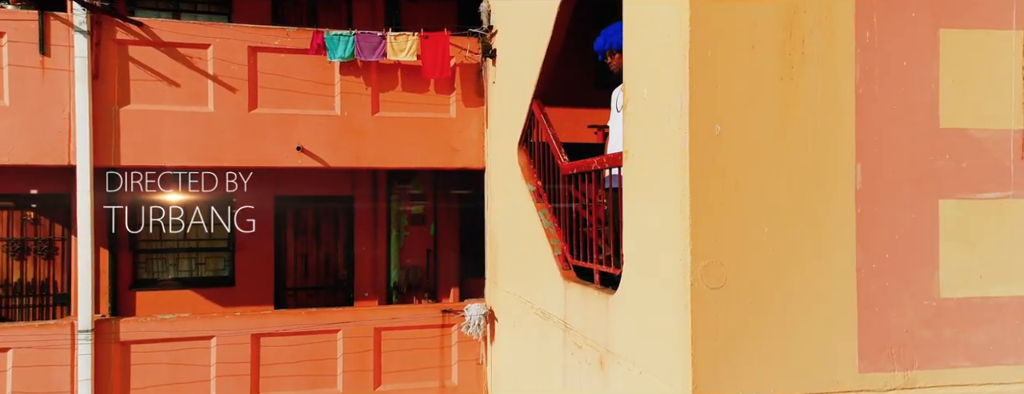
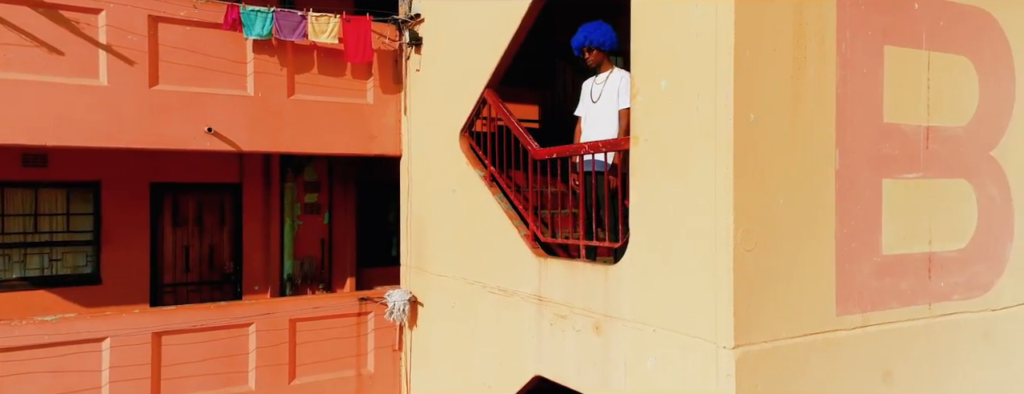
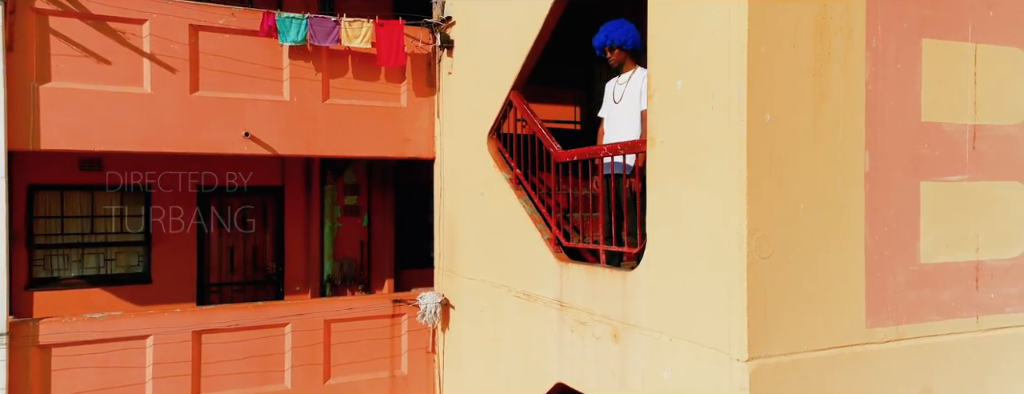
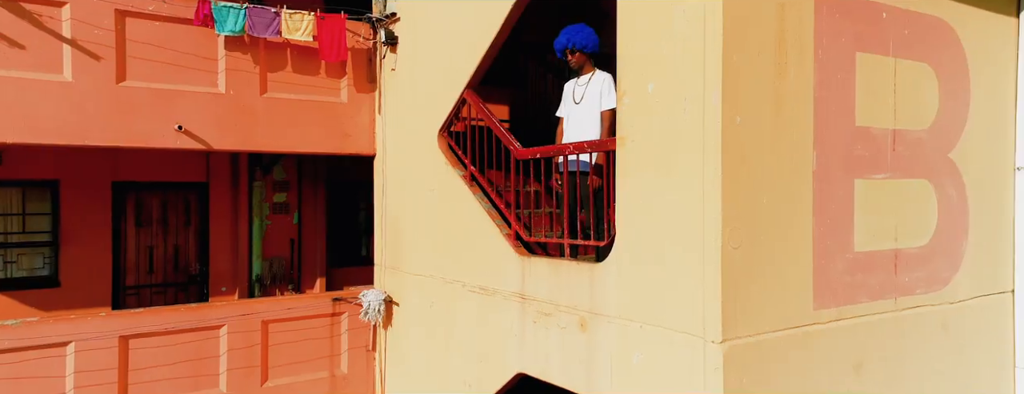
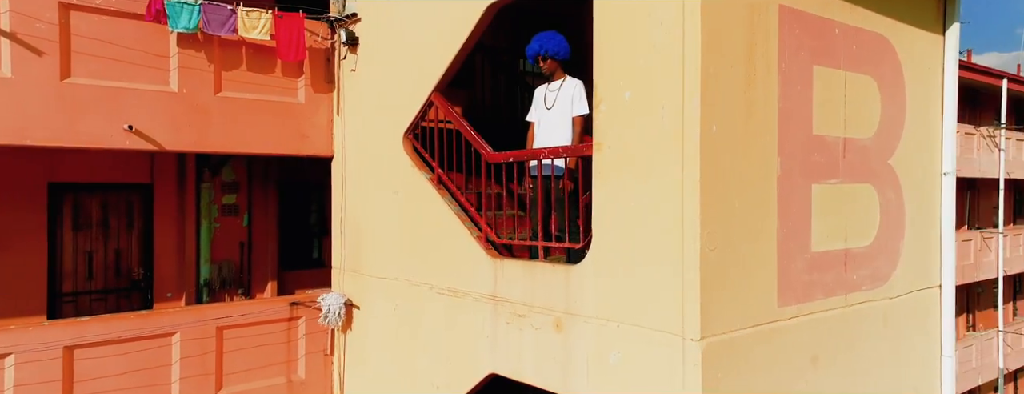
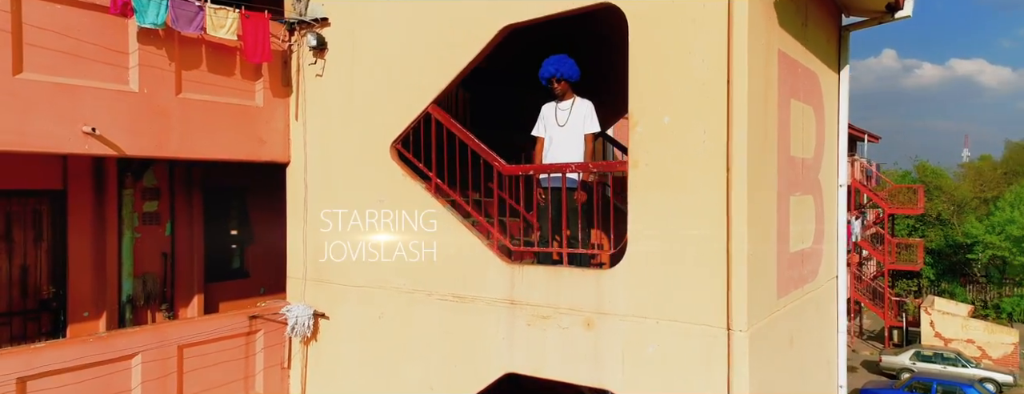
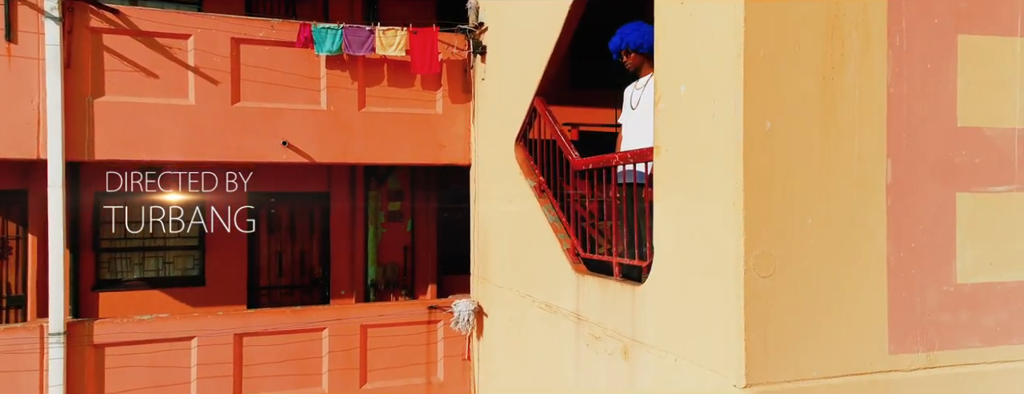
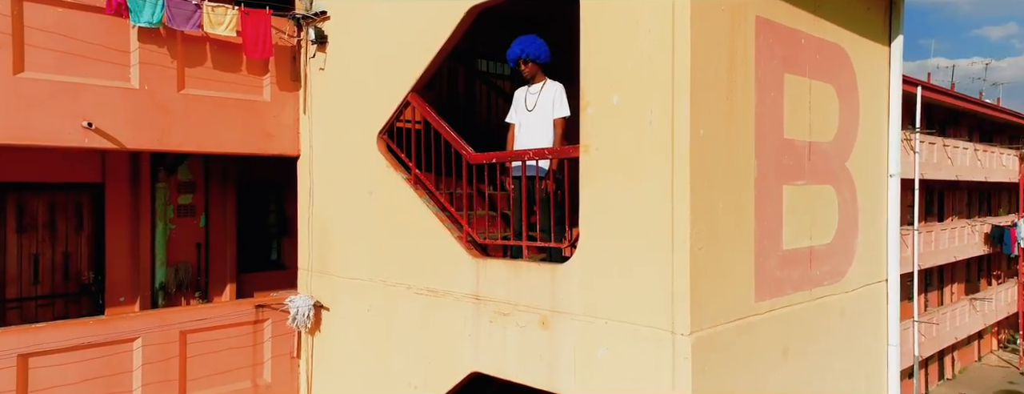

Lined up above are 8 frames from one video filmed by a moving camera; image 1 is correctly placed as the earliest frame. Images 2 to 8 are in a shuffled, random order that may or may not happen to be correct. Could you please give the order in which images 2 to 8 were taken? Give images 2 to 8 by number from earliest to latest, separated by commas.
7, 3, 2, 4, 5, 8, 6
